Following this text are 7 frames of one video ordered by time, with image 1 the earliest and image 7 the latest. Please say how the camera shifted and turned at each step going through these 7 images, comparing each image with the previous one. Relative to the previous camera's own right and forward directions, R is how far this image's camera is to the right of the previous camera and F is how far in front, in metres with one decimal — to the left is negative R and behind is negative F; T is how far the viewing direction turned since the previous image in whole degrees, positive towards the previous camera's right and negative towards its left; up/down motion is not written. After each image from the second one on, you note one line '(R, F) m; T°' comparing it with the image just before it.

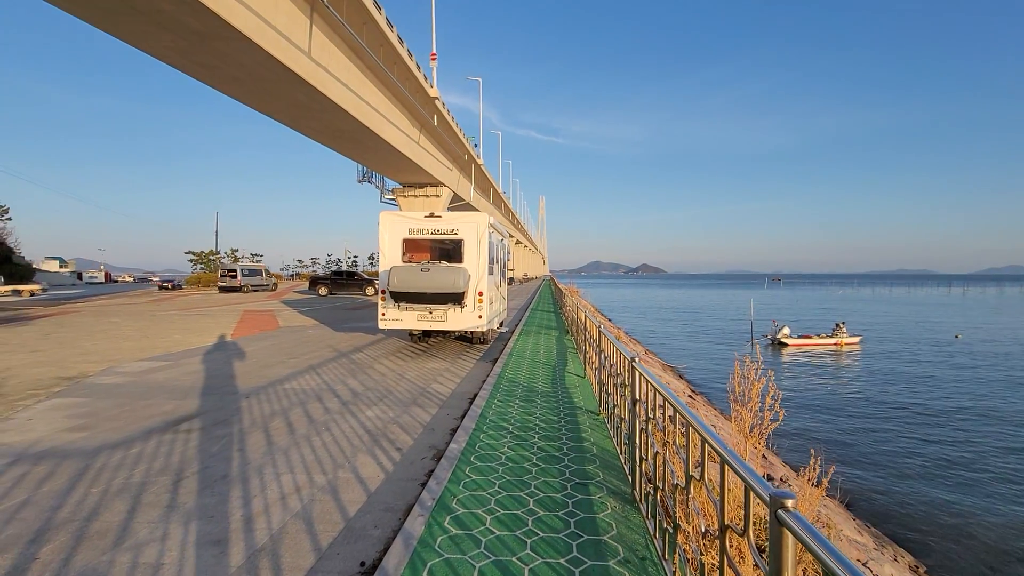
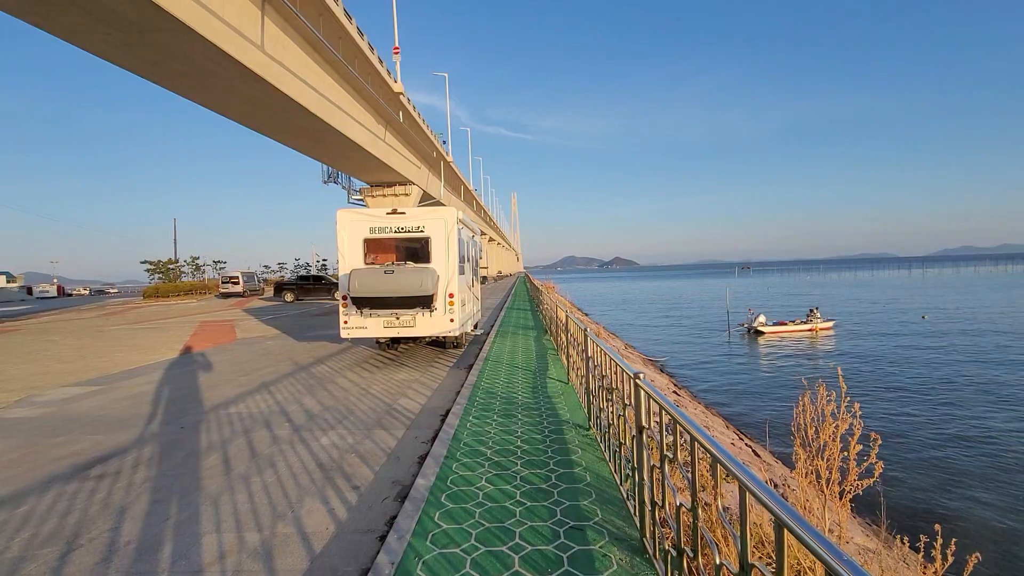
(0.0, +0.7) m; +3°
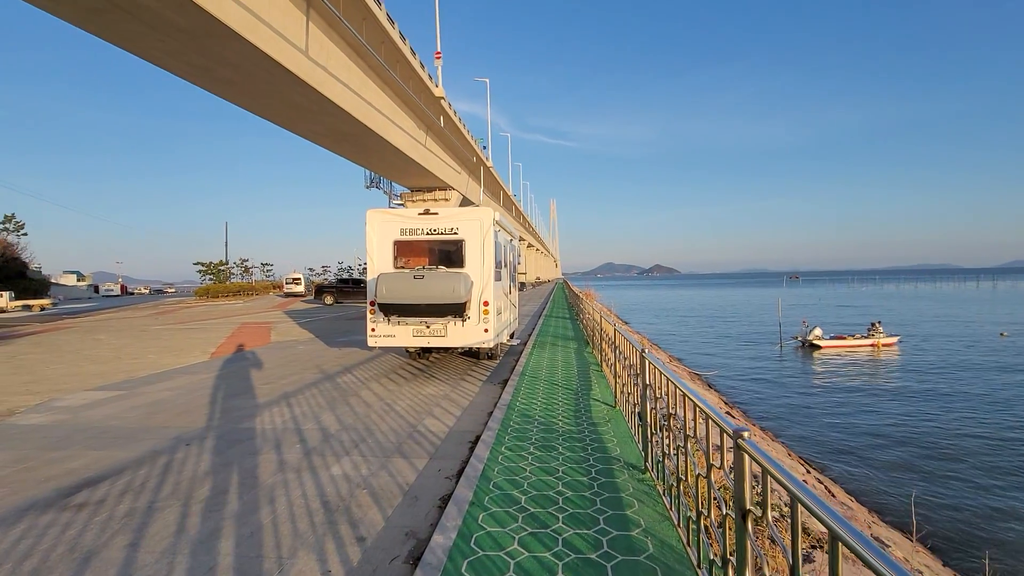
(0.0, +0.8) m; -4°
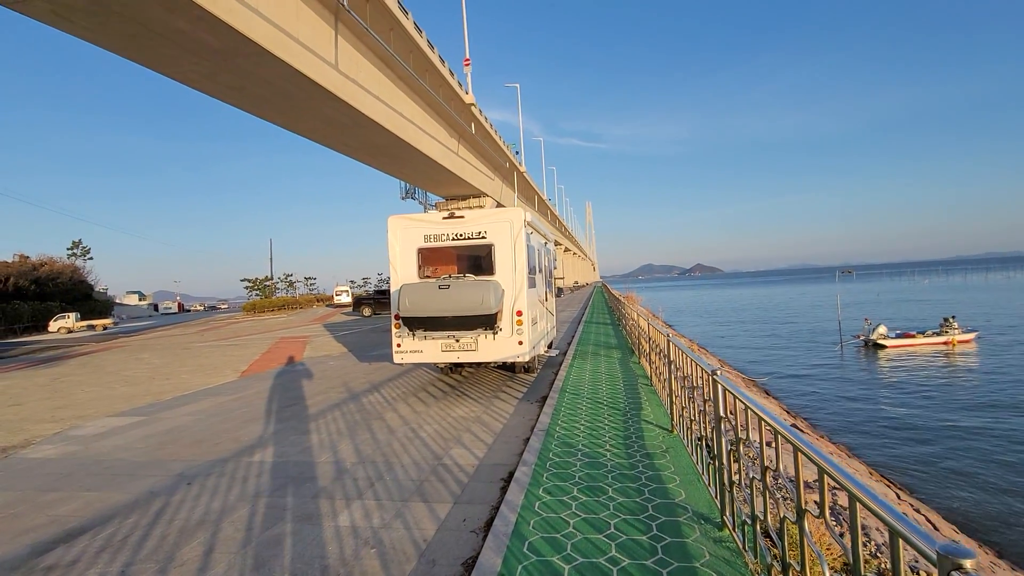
(0.0, +0.8) m; -4°
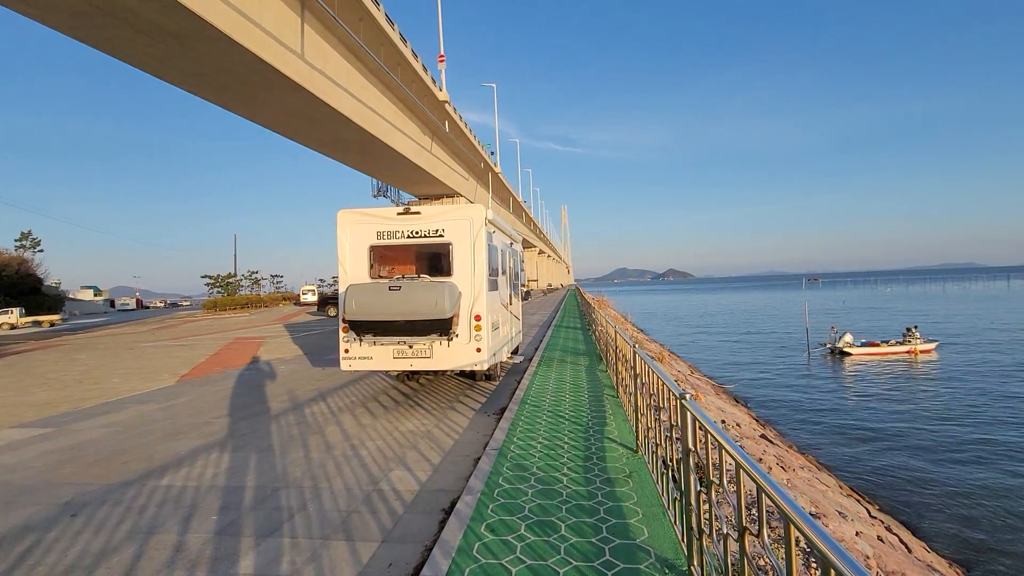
(+0.2, +0.5) m; +3°
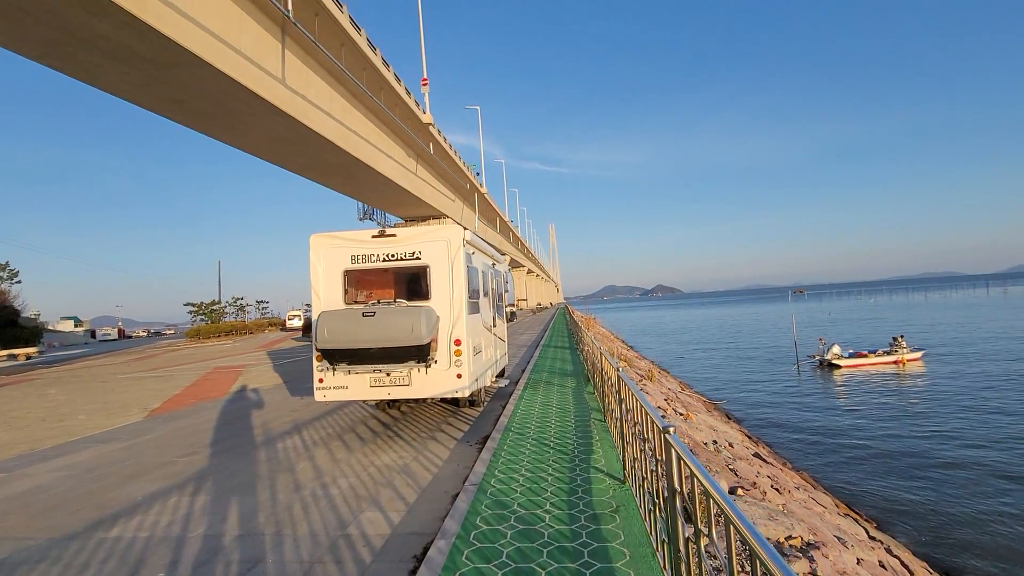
(+0.1, +0.2) m; +1°
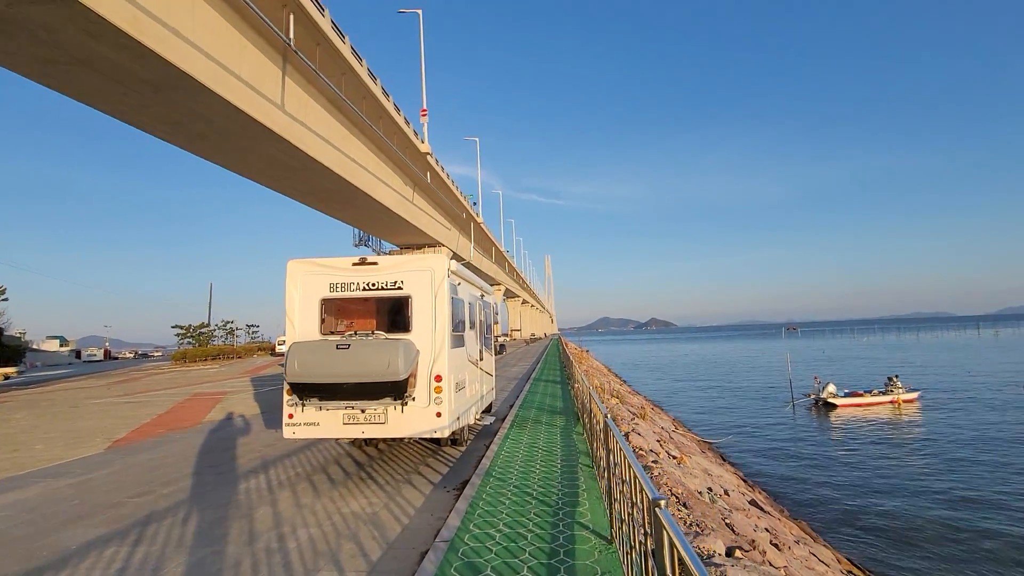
(+0.1, +0.3) m; +1°
